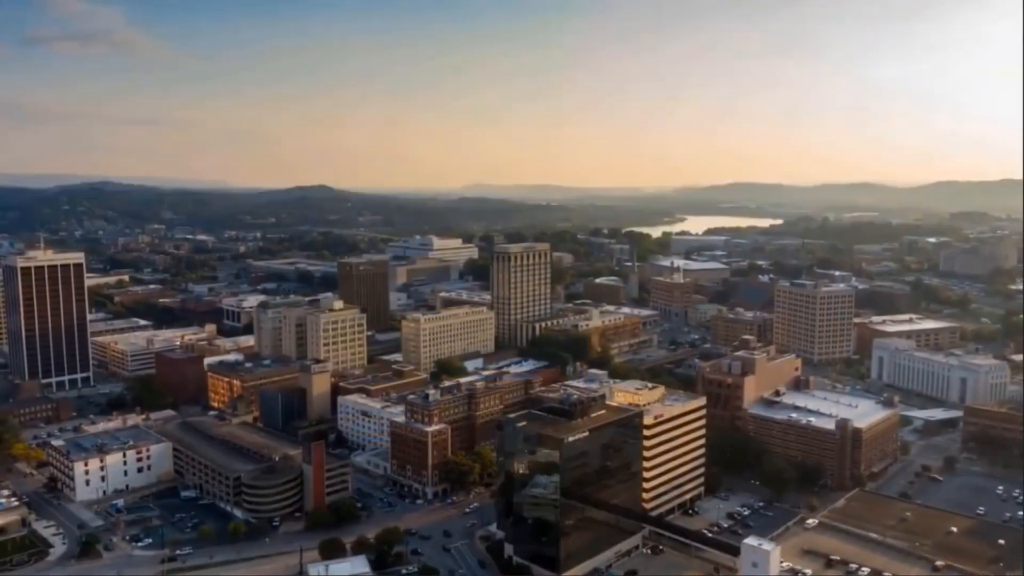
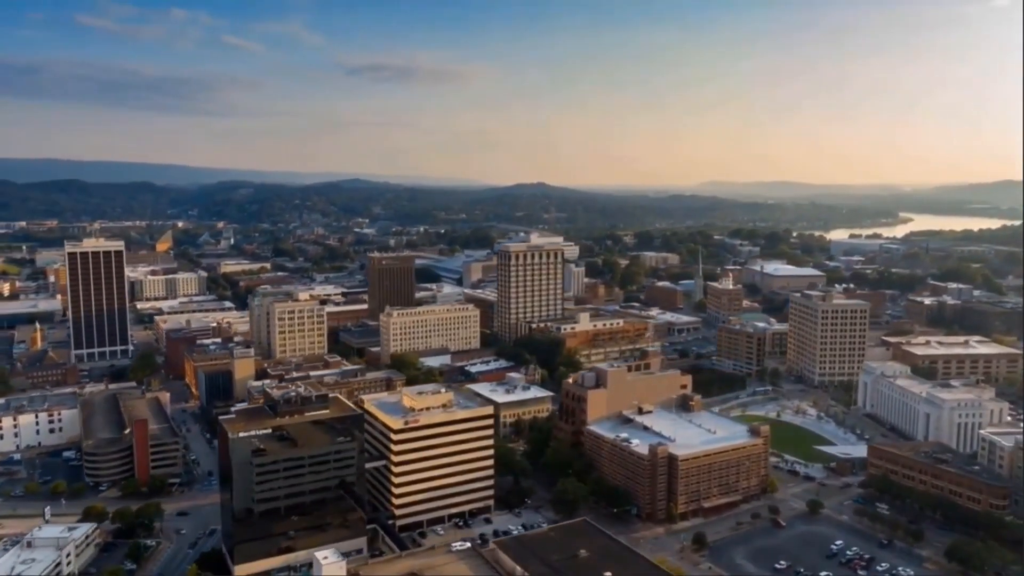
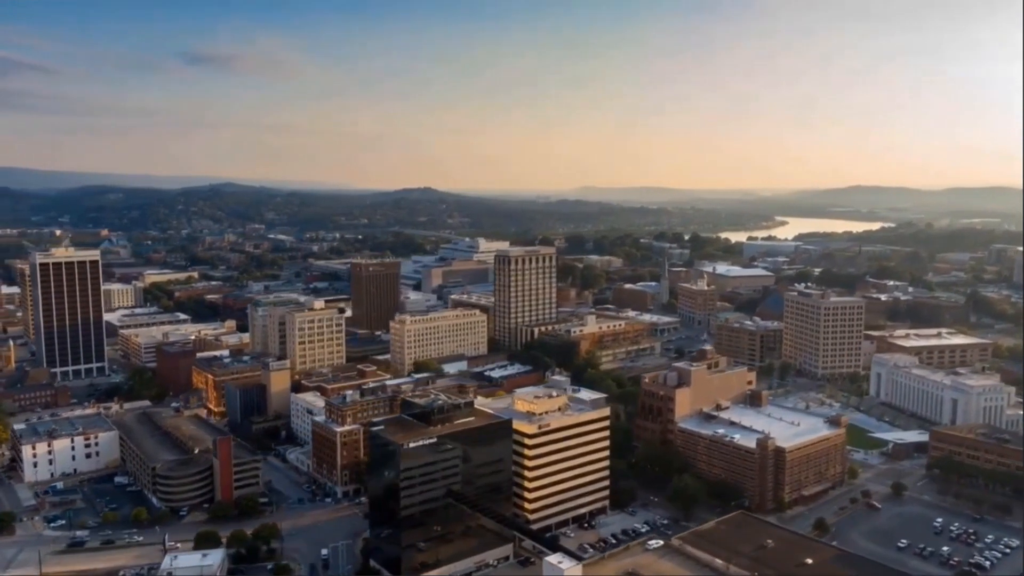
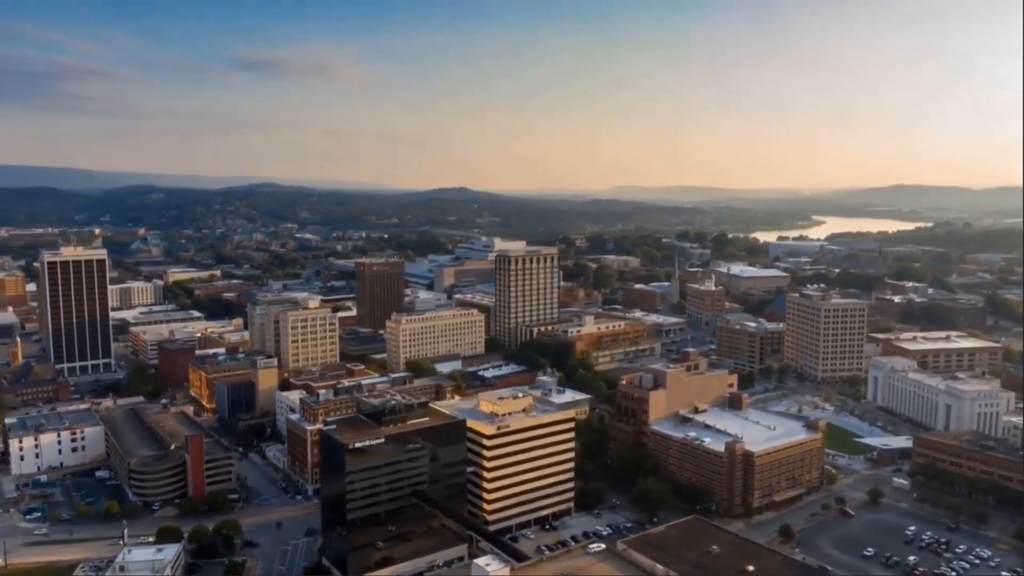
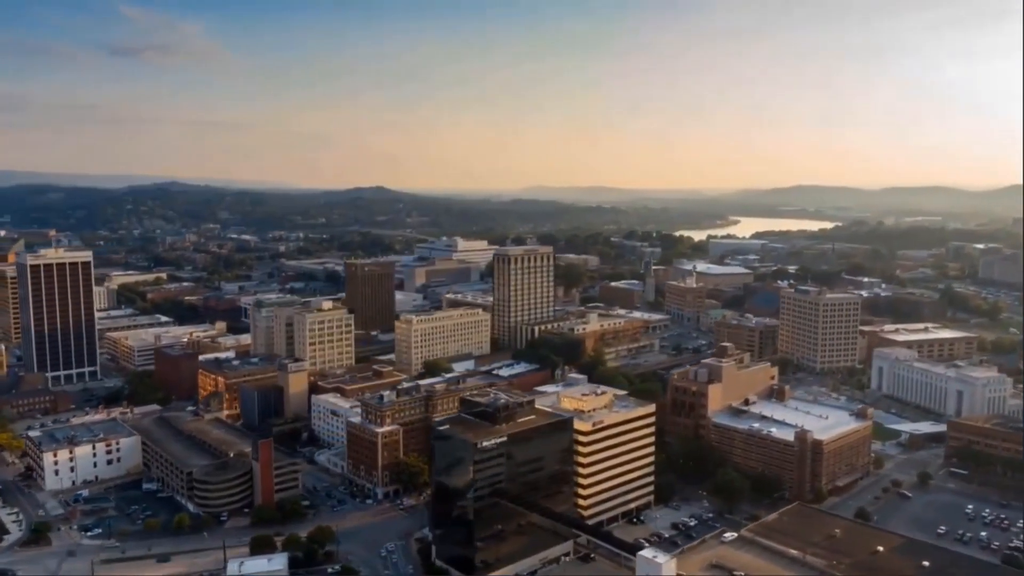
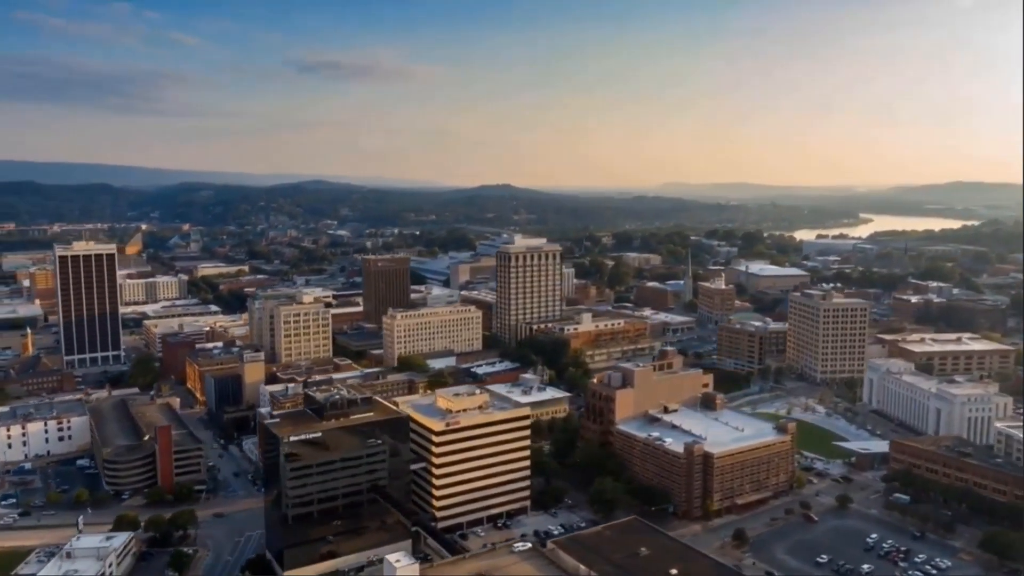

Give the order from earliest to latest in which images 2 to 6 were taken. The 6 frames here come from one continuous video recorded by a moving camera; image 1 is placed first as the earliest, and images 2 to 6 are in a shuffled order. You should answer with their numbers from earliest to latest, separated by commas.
5, 3, 4, 6, 2
